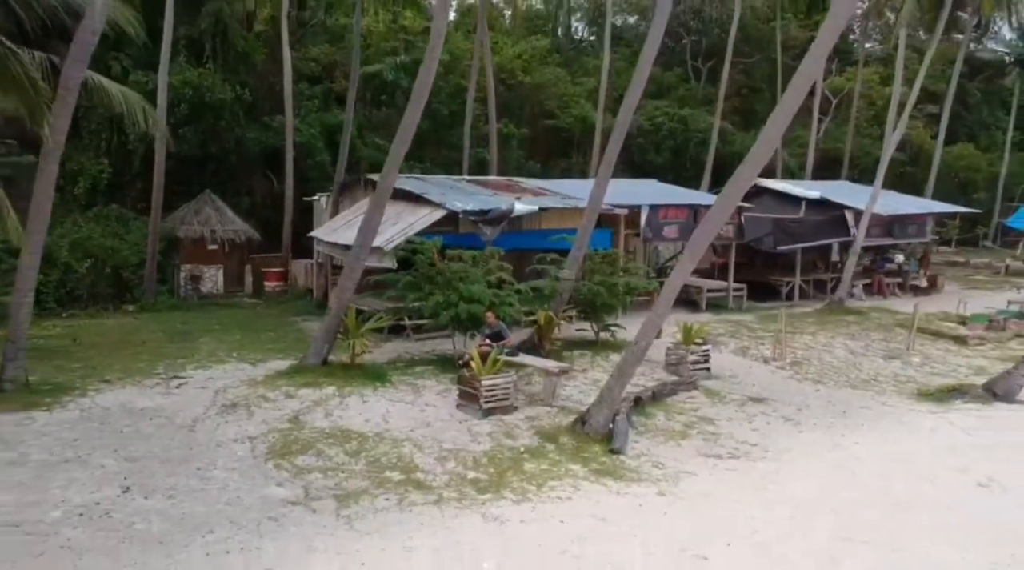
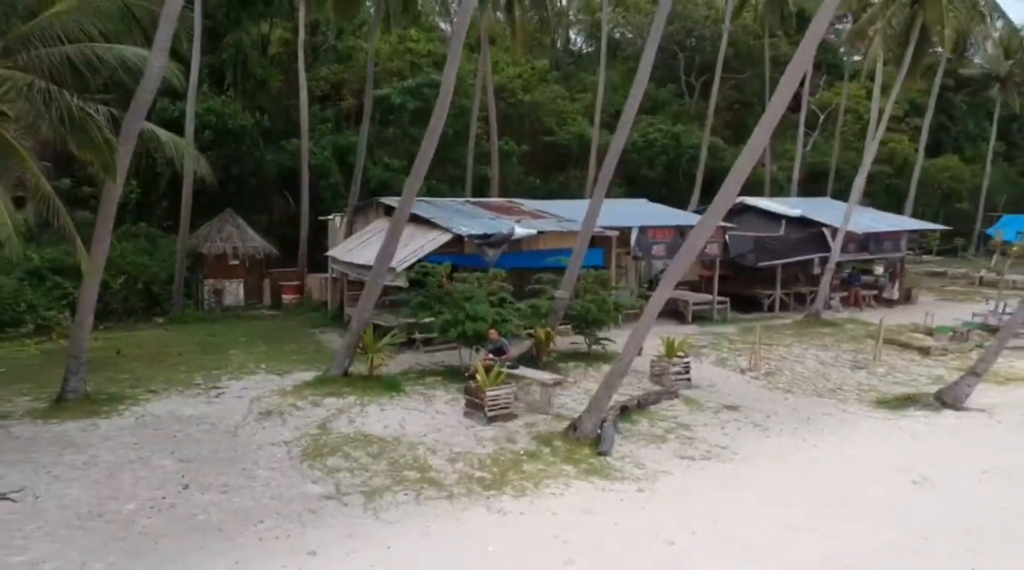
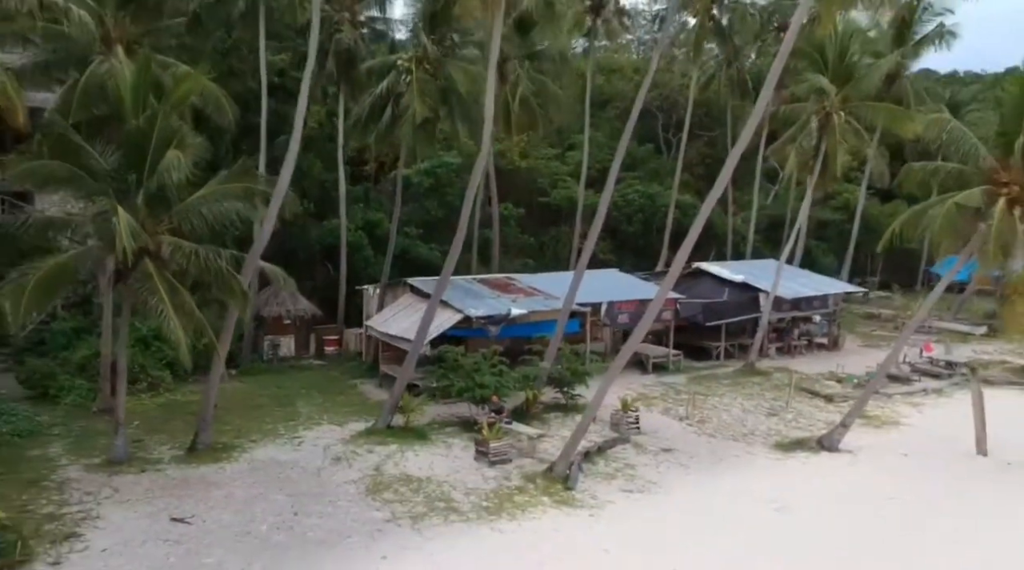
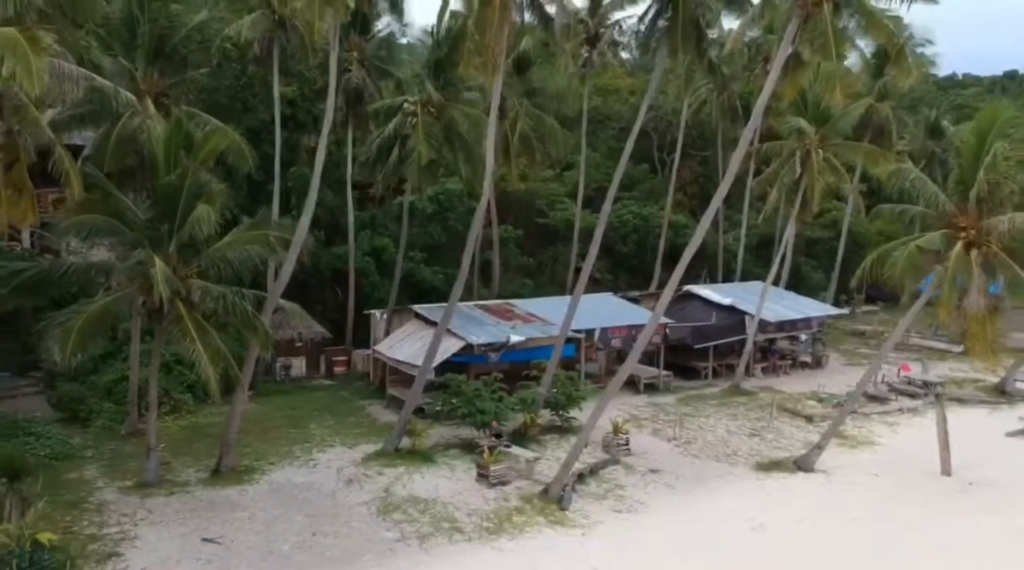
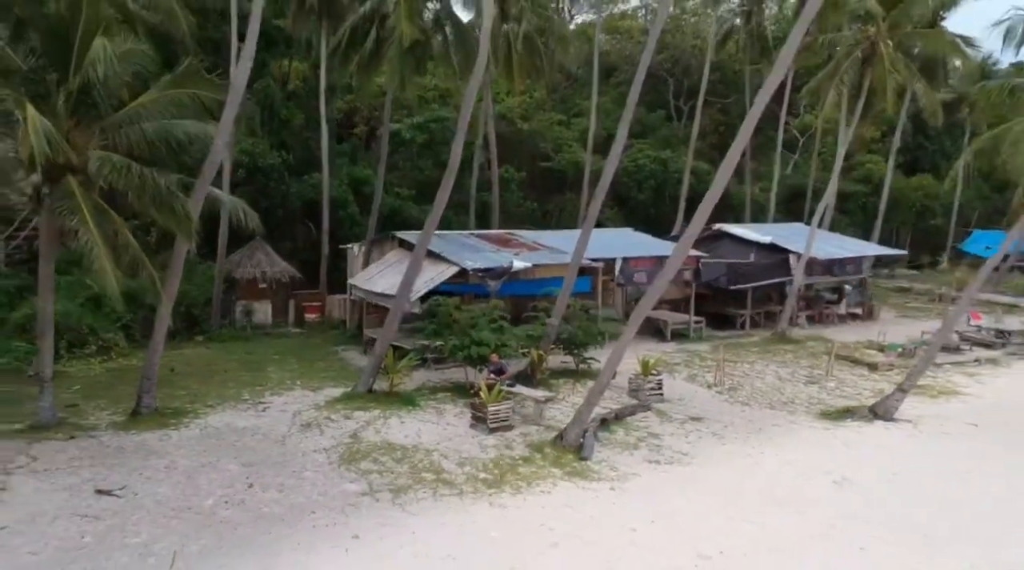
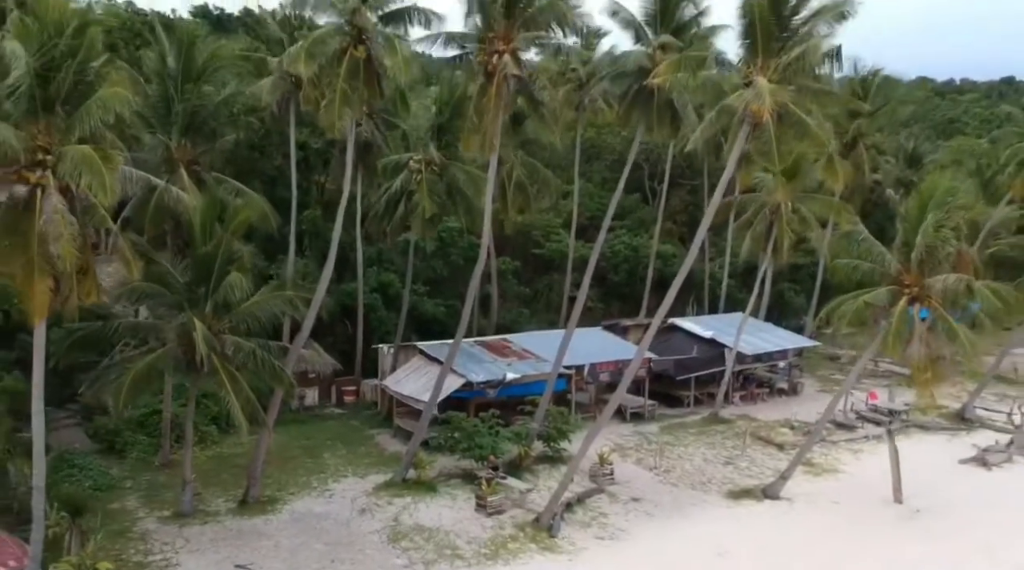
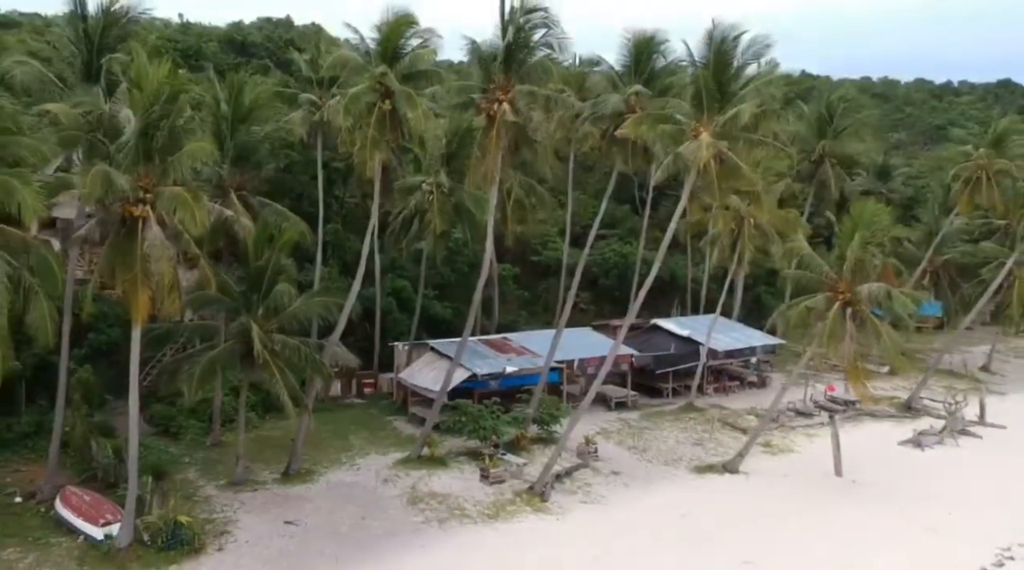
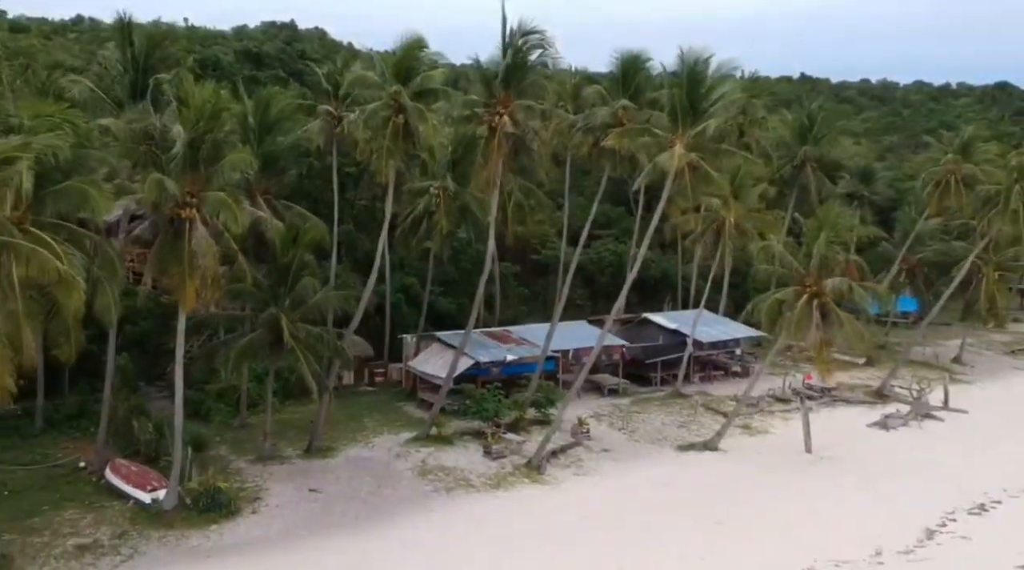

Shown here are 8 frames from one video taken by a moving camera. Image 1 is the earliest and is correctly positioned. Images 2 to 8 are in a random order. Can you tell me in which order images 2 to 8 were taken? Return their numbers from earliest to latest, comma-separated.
2, 5, 3, 4, 6, 7, 8
